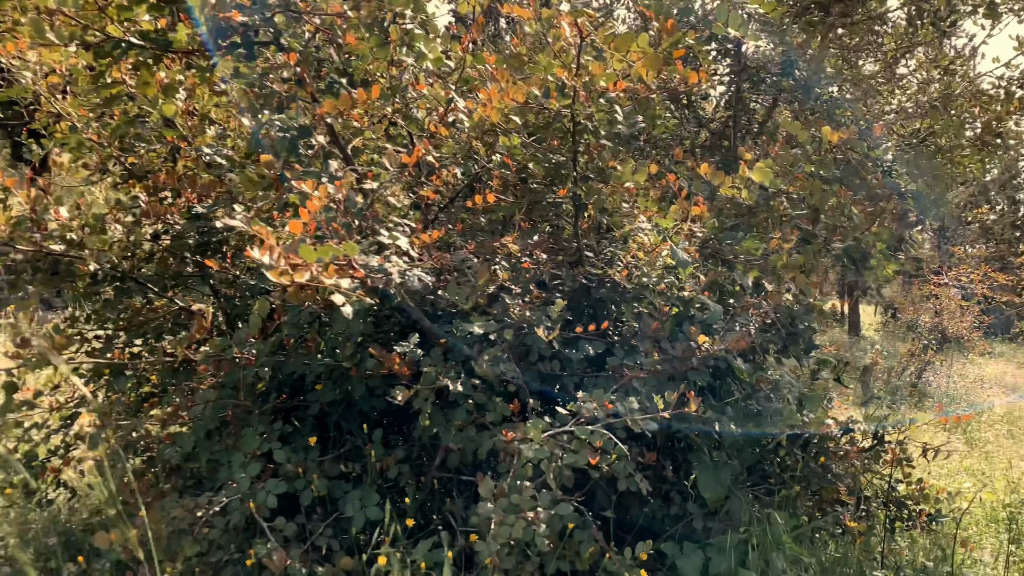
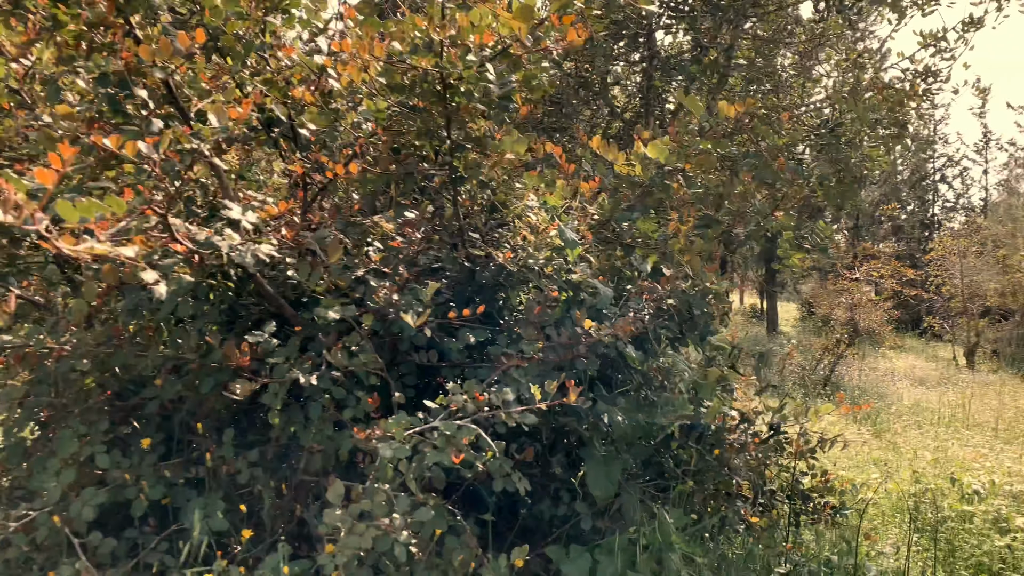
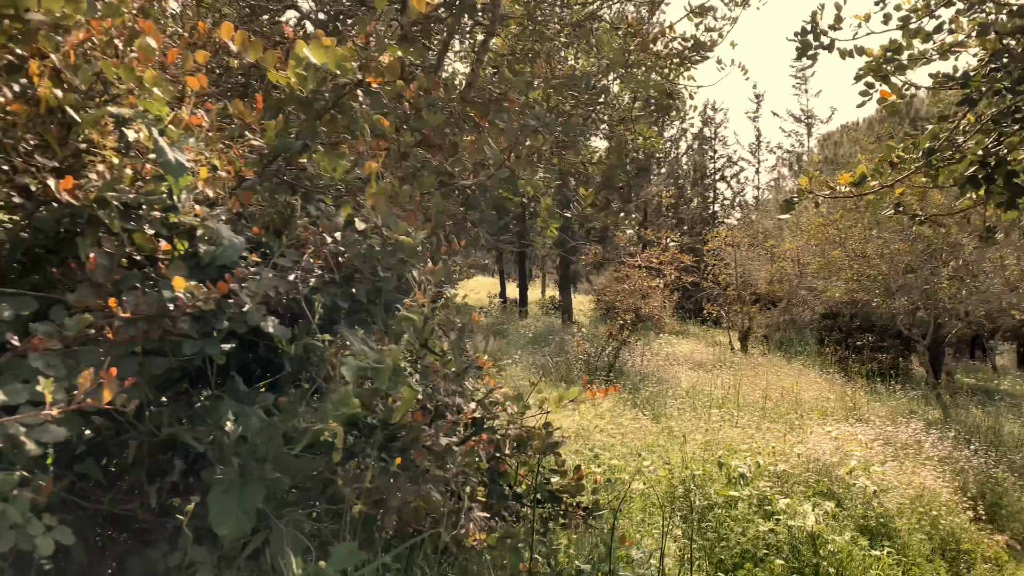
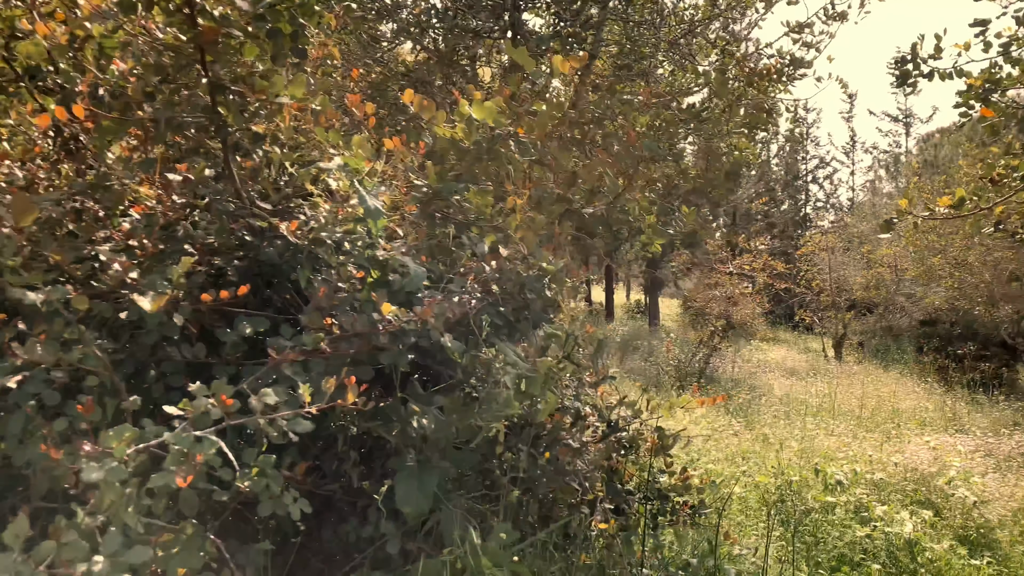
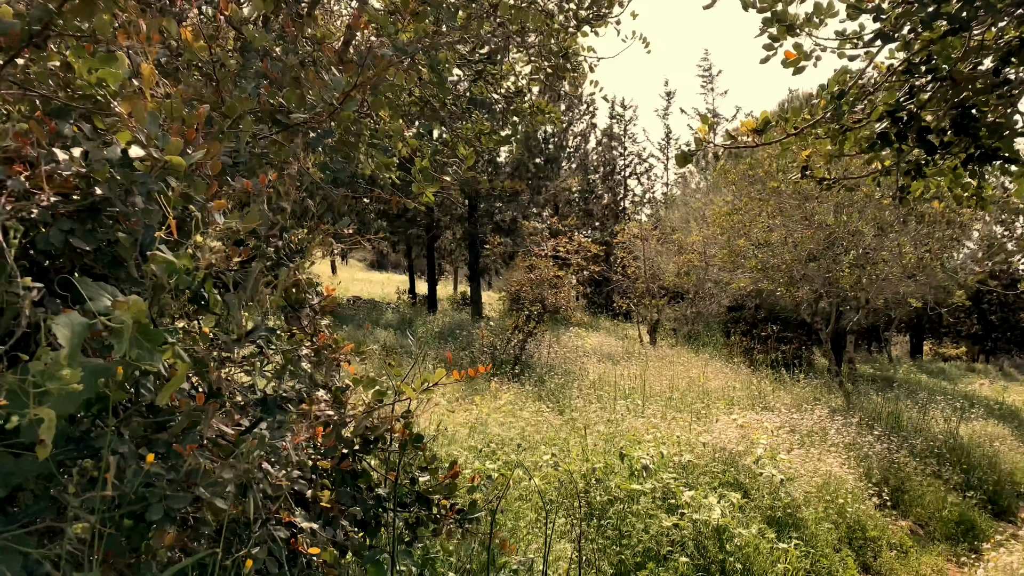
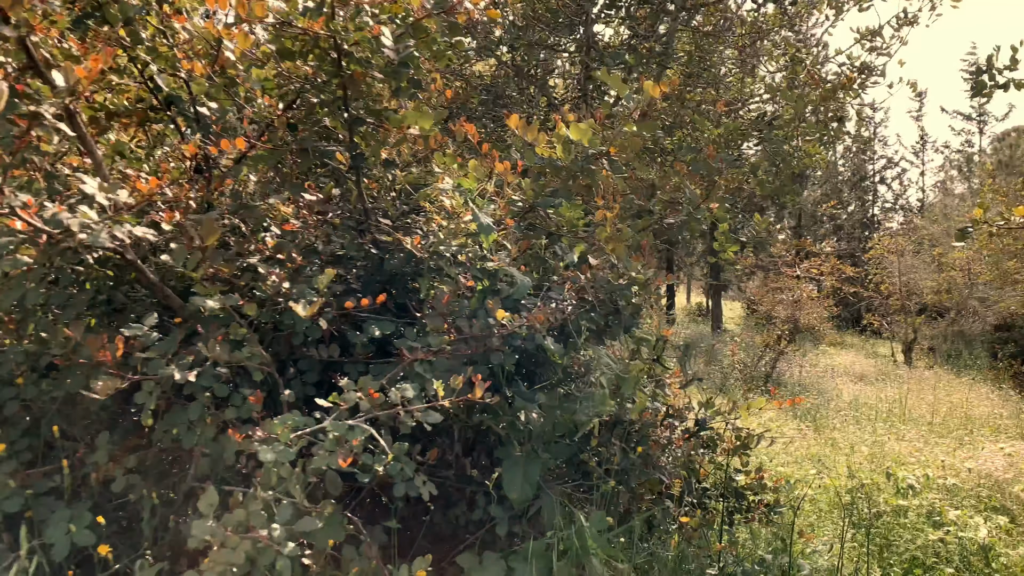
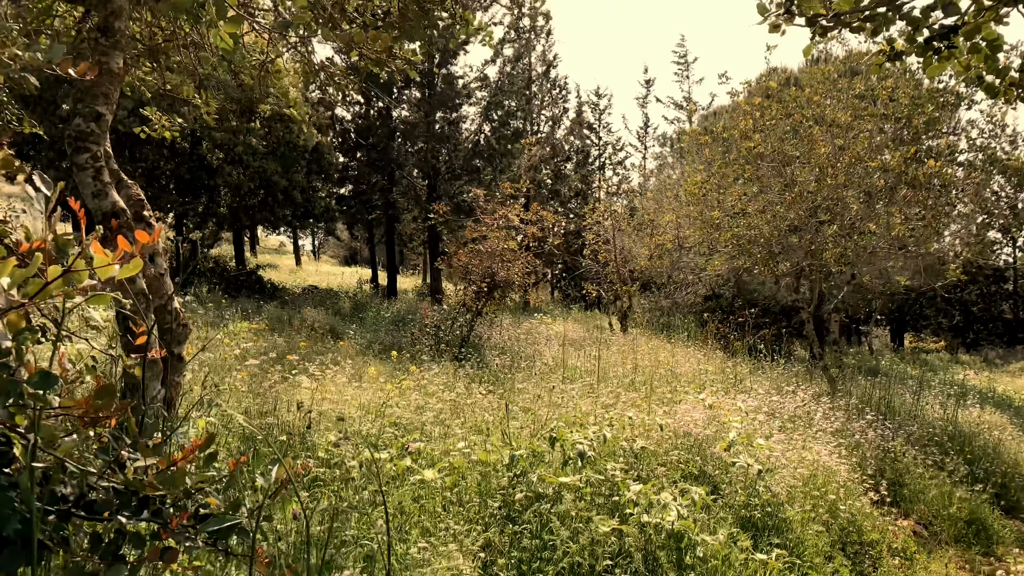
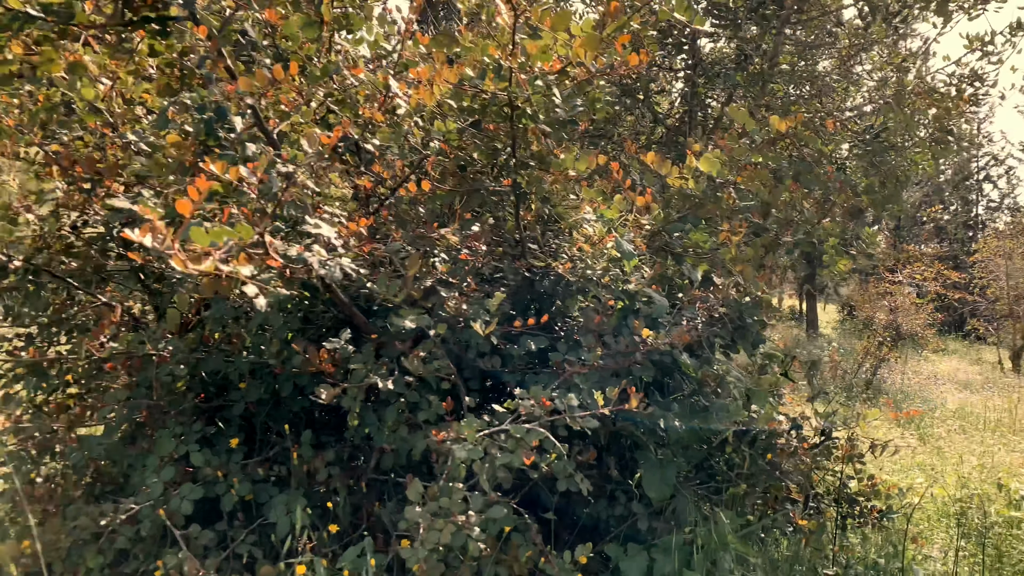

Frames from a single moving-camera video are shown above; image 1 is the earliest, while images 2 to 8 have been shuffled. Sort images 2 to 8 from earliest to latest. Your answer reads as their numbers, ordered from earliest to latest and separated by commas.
8, 2, 6, 4, 3, 5, 7
